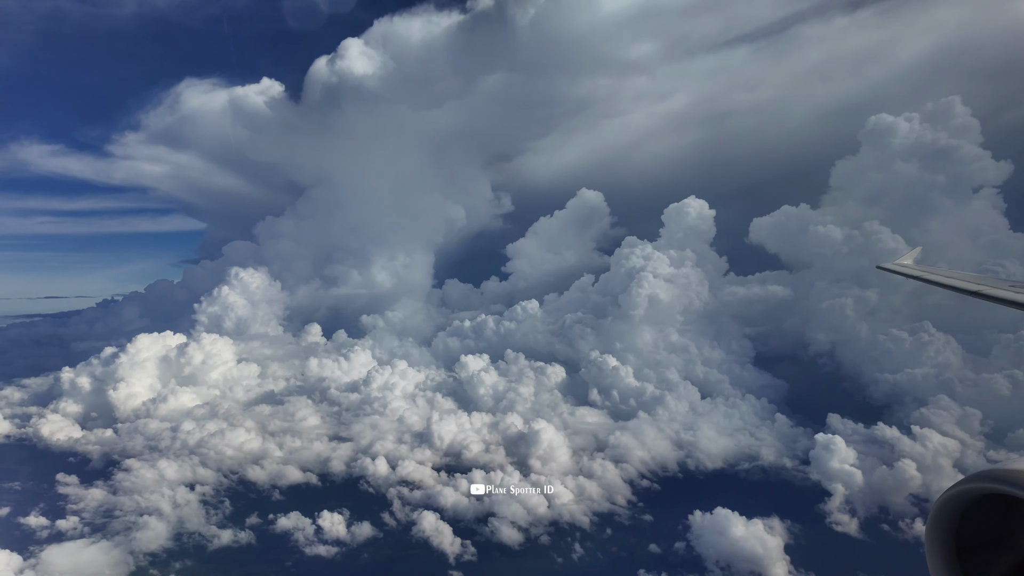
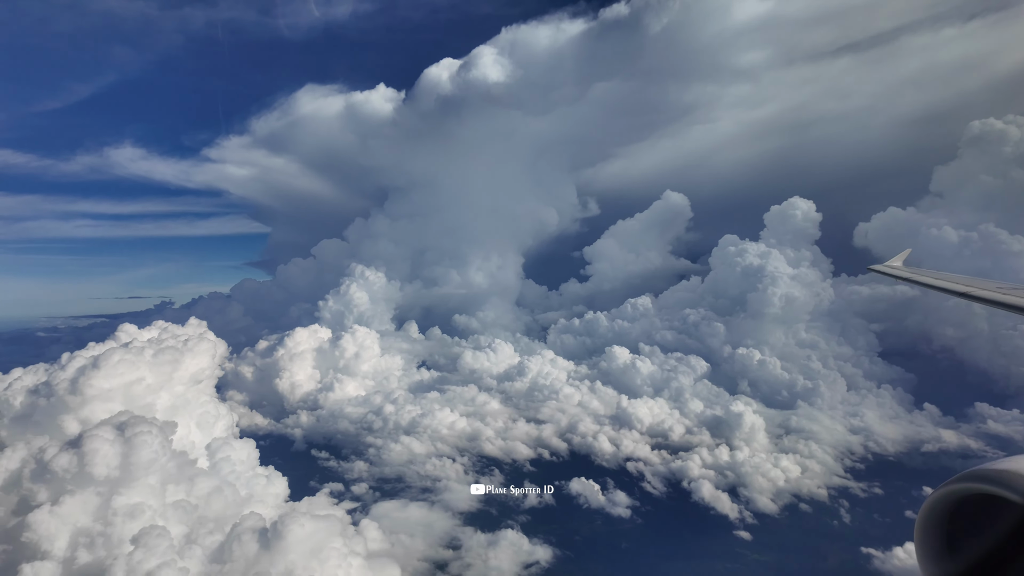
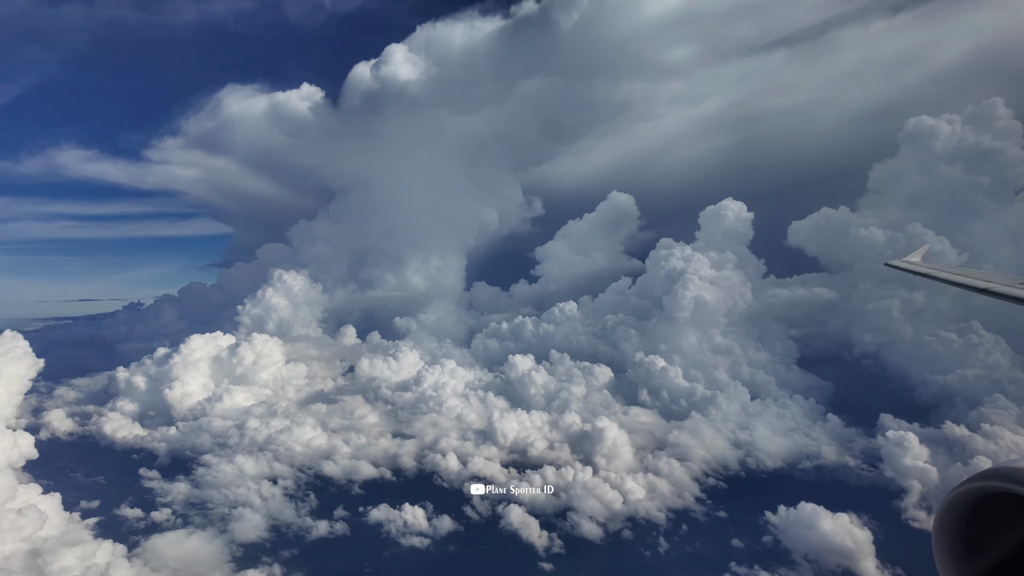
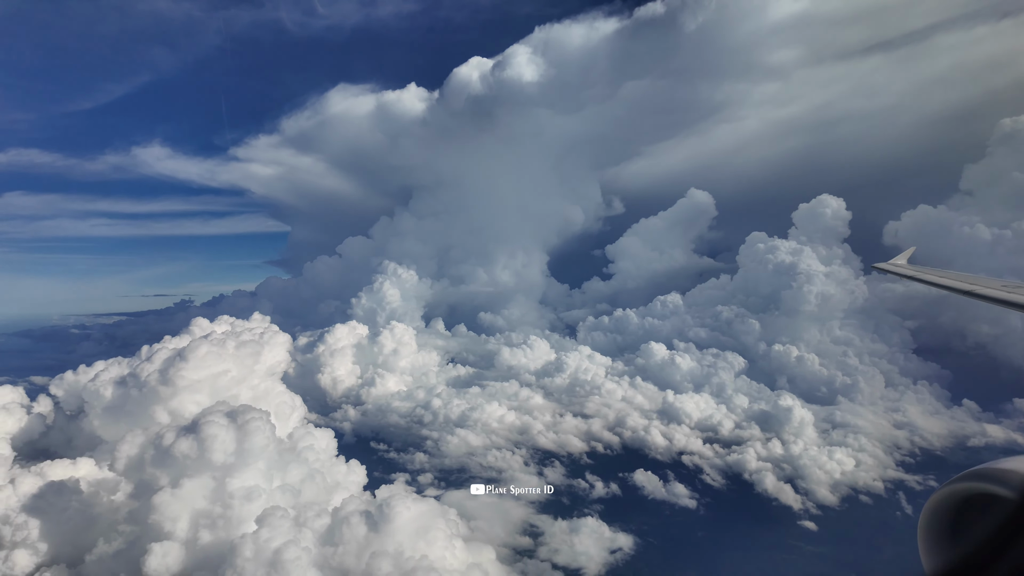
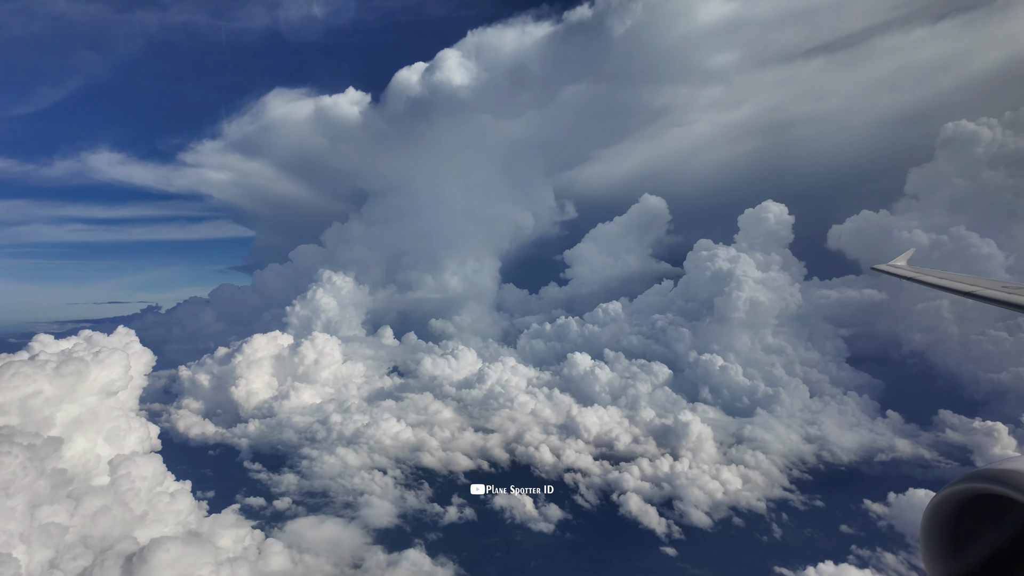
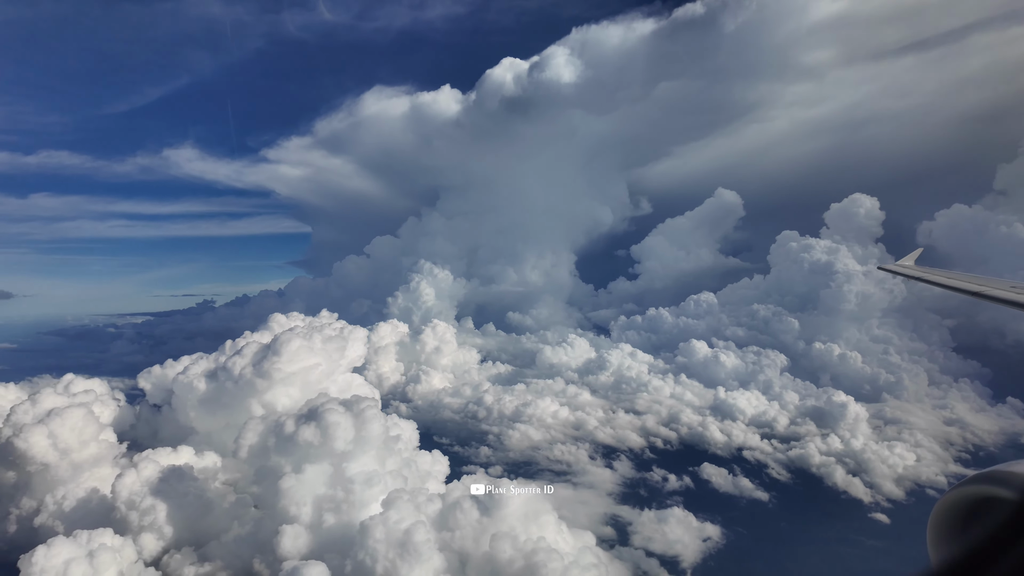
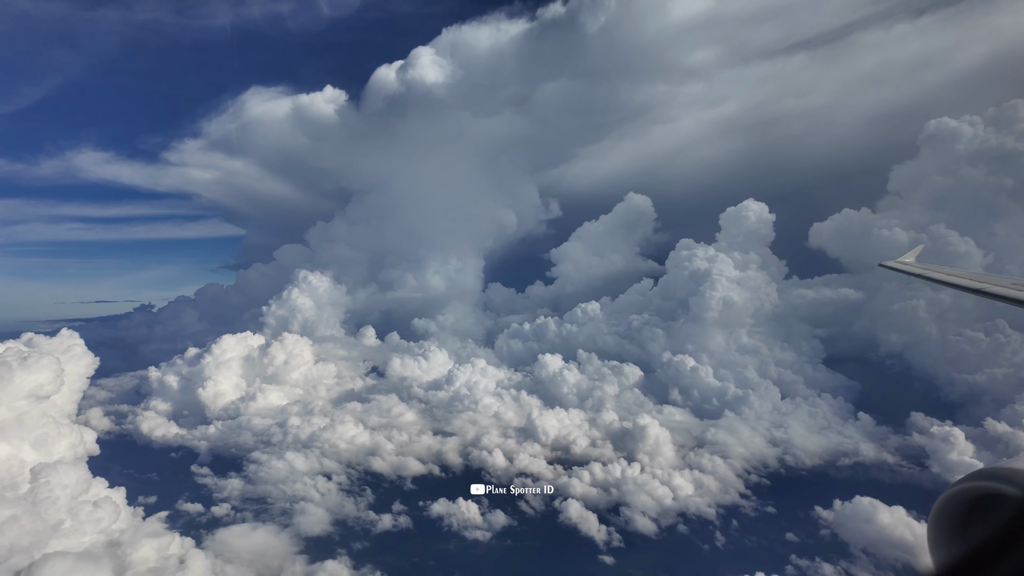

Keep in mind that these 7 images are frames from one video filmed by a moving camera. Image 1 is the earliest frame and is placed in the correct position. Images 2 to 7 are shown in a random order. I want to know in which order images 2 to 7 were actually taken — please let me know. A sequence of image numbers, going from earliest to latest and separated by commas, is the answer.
3, 7, 5, 2, 4, 6
